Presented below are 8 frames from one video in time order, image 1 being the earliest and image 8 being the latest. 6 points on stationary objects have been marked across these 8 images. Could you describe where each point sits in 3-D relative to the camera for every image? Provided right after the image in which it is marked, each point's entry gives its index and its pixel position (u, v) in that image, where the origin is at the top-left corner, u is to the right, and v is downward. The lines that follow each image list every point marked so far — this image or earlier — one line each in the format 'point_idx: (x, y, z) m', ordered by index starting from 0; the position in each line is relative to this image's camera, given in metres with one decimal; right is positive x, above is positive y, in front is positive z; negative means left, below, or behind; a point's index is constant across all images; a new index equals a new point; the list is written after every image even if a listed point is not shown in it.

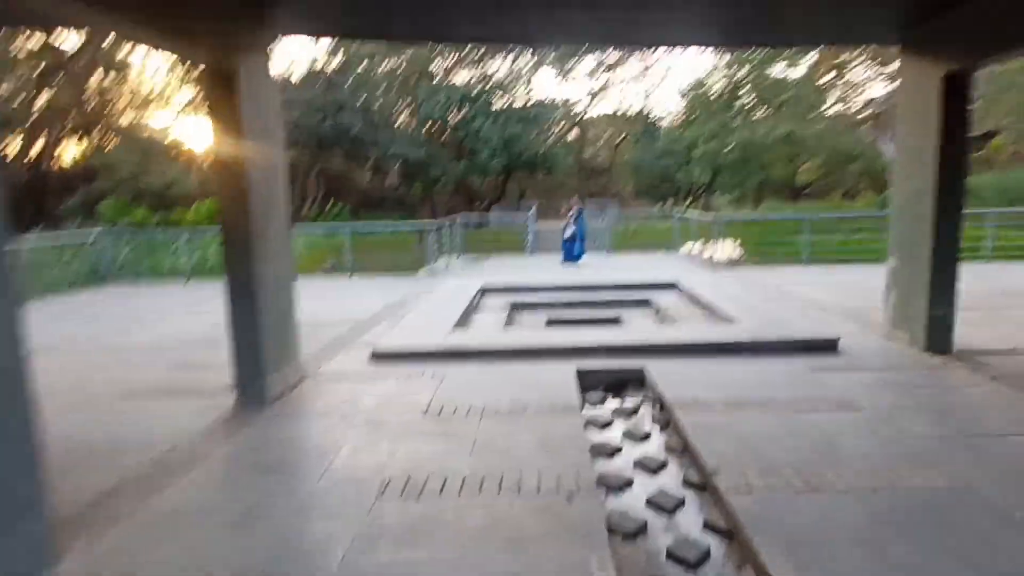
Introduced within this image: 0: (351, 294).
0: (-2.5, -0.2, +8.6) m
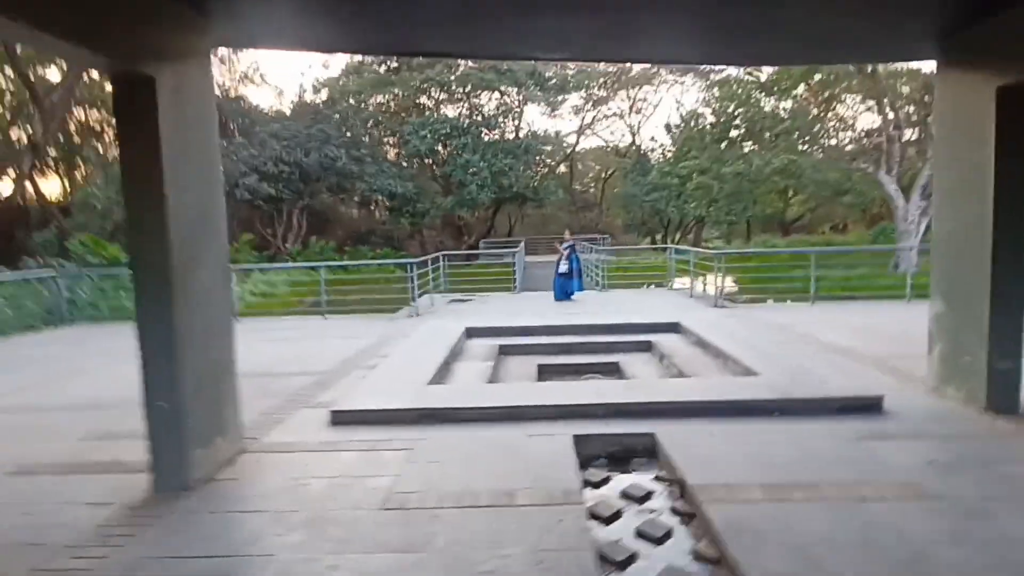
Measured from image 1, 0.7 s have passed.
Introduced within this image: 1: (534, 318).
0: (-2.7, -0.8, +7.8) m
1: (+0.3, -0.4, +8.0) m
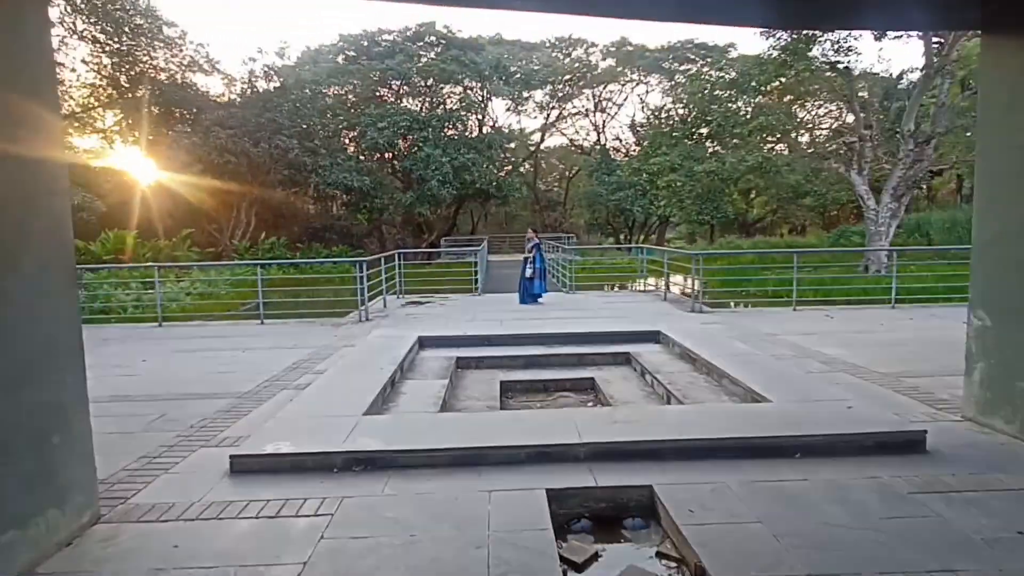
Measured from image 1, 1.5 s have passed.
0: (-3.1, -0.8, +6.8) m
1: (-0.2, -0.5, +7.2) m
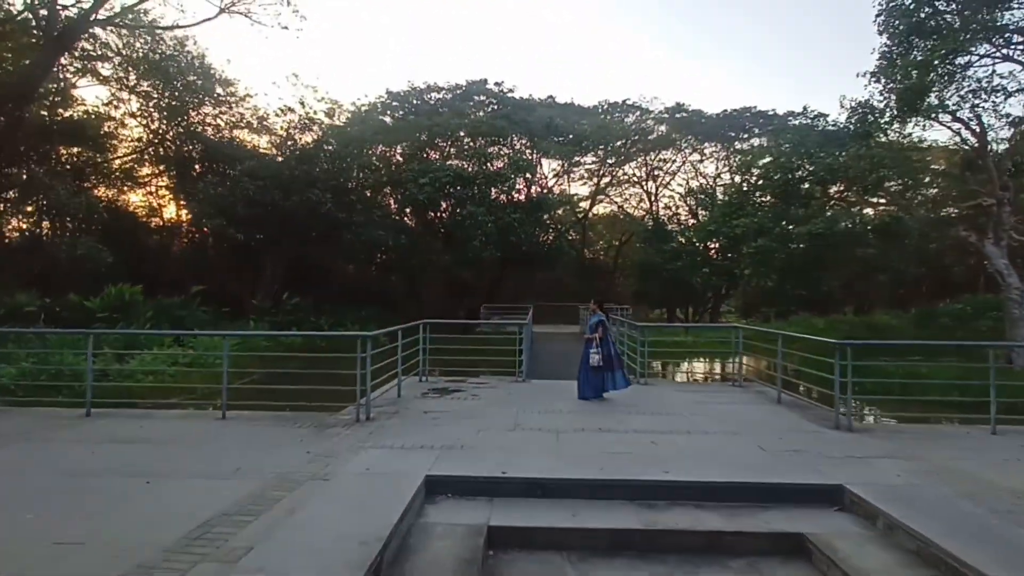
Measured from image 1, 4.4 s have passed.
0: (-2.6, -1.5, +4.4) m
1: (+0.3, -1.3, +4.6) m
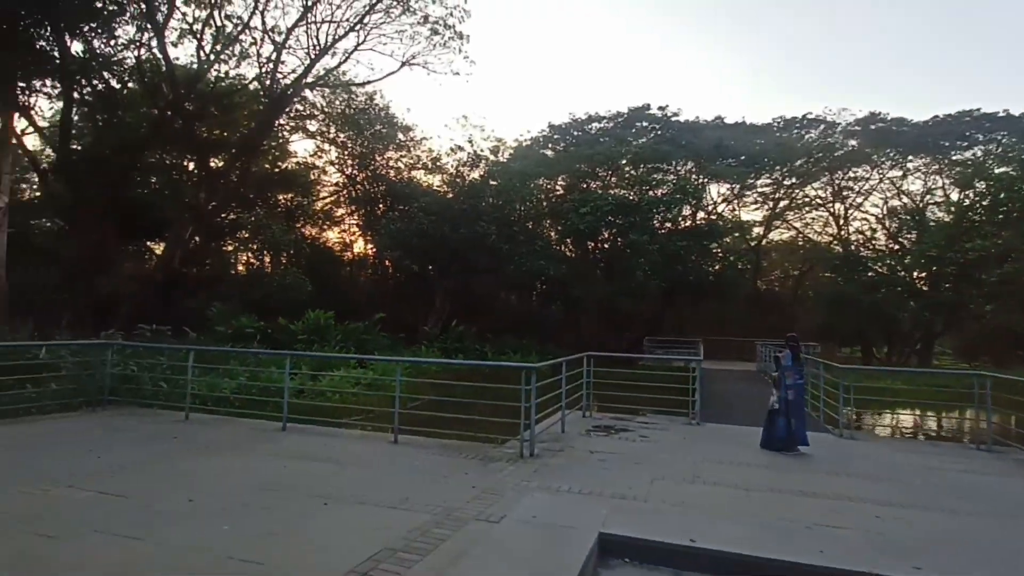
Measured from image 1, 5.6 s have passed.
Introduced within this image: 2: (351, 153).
0: (-1.3, -1.7, +4.4) m
1: (+1.6, -1.5, +3.9) m
2: (-5.3, +4.4, +19.0) m
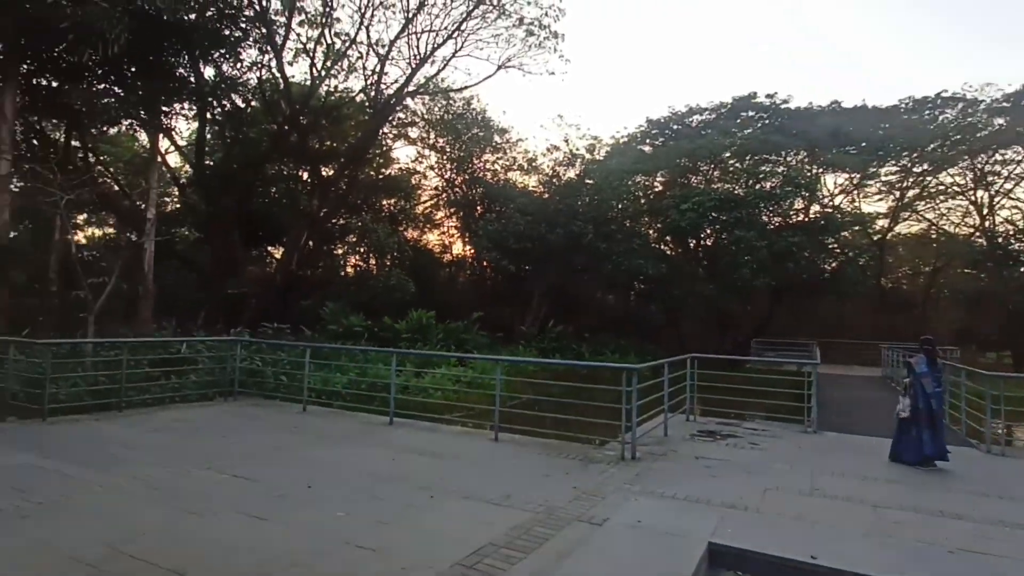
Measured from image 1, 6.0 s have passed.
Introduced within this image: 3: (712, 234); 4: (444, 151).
0: (-0.5, -1.7, +4.6) m
1: (+2.2, -1.5, +3.5) m
2: (-2.1, +4.4, +19.6) m
3: (+6.5, +1.8, +18.7) m
4: (-2.2, +4.6, +19.5) m
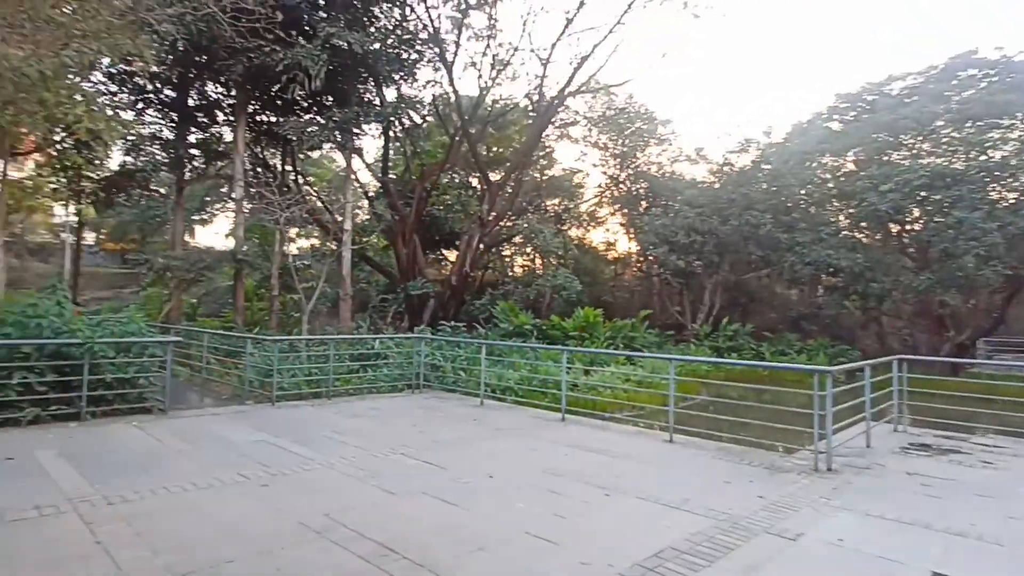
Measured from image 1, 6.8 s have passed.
0: (+0.8, -1.6, +4.5) m
1: (+3.2, -1.4, +2.8) m
2: (+3.4, +4.5, +19.4) m
3: (+11.4, +2.1, +16.1) m
4: (+3.2, +4.7, +19.3) m
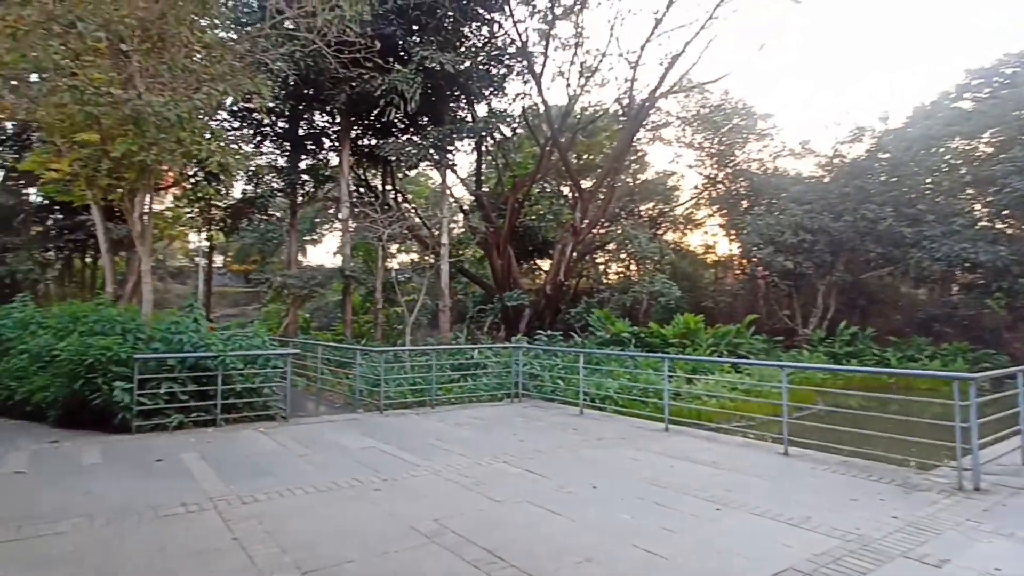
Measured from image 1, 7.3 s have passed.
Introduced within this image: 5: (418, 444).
0: (+1.6, -1.7, +4.3) m
1: (+3.7, -1.4, +2.2) m
2: (+6.4, +4.4, +18.7) m
3: (+13.8, +2.2, +14.1) m
4: (+6.2, +4.5, +18.6) m
5: (-1.1, -1.8, +6.8) m
